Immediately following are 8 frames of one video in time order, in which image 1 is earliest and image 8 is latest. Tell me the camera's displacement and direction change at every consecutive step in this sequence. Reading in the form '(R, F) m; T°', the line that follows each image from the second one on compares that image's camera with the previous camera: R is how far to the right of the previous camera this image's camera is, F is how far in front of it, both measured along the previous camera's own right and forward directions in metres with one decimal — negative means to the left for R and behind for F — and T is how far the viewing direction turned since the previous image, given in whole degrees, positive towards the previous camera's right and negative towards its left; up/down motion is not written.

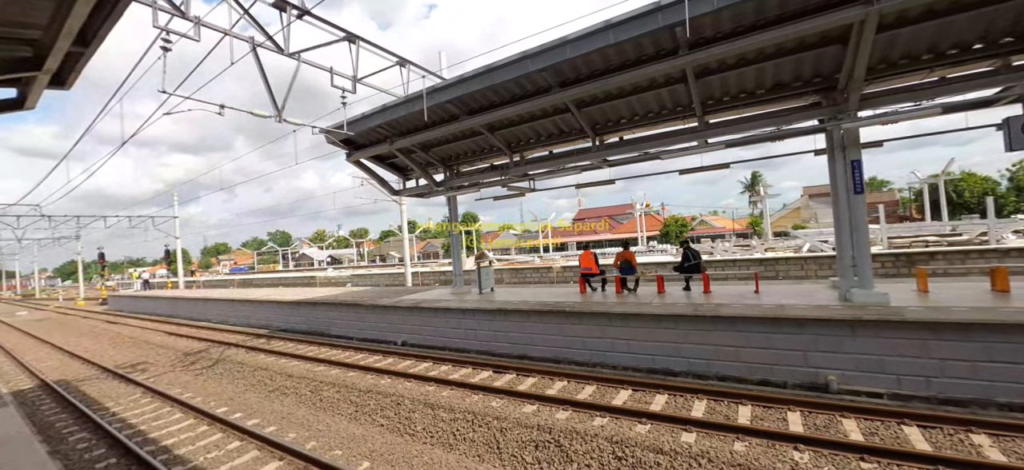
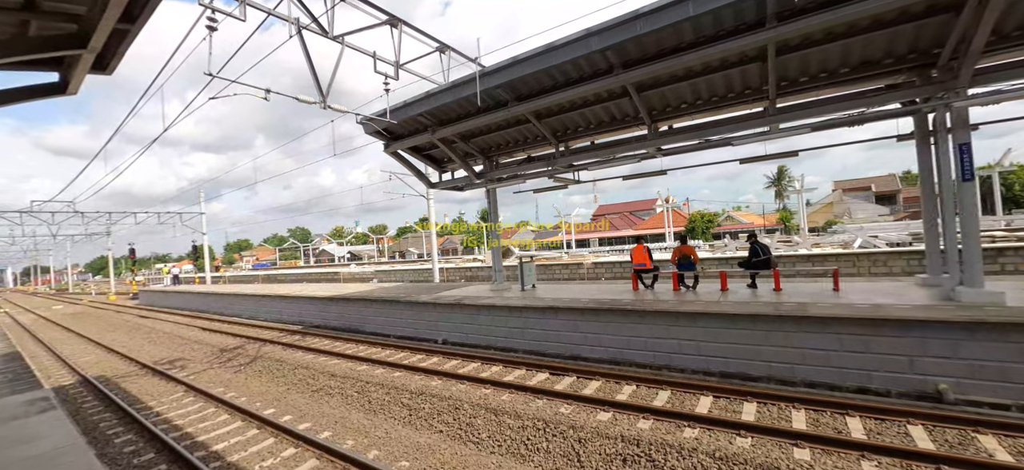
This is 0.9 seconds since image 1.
(-0.7, +0.4) m; -2°
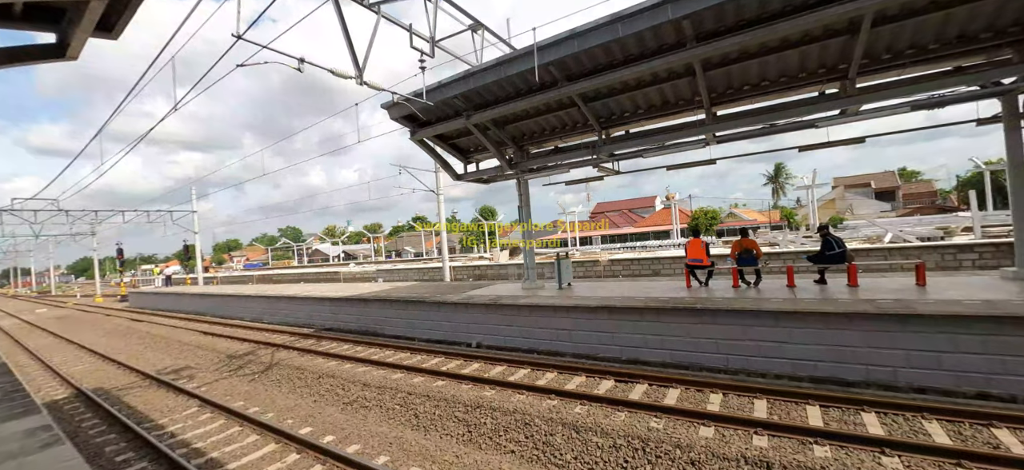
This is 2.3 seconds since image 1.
(-1.0, +0.7) m; +1°
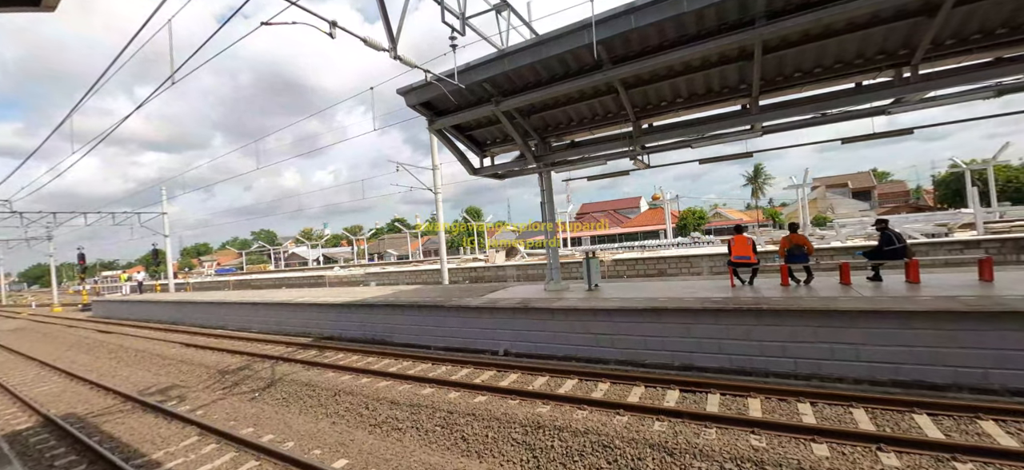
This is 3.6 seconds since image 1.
(-1.0, +0.7) m; +3°
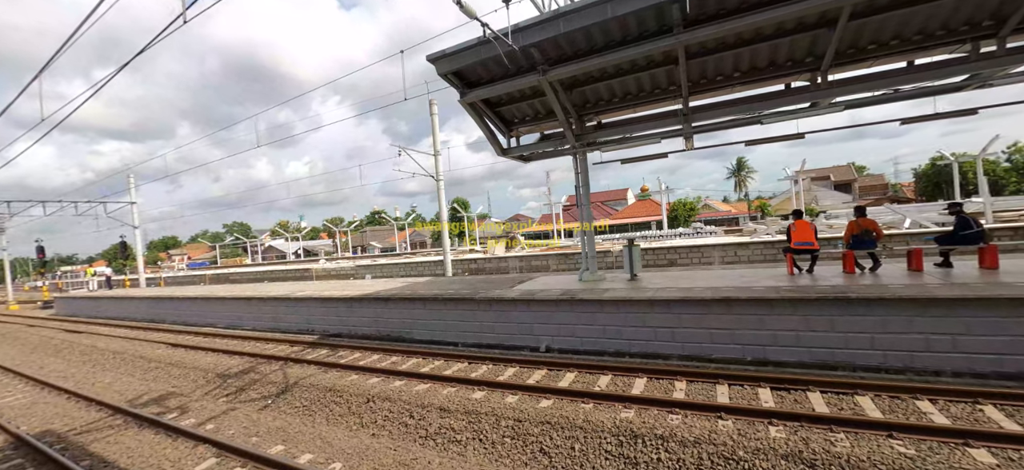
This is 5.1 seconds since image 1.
(-1.1, +0.7) m; +3°
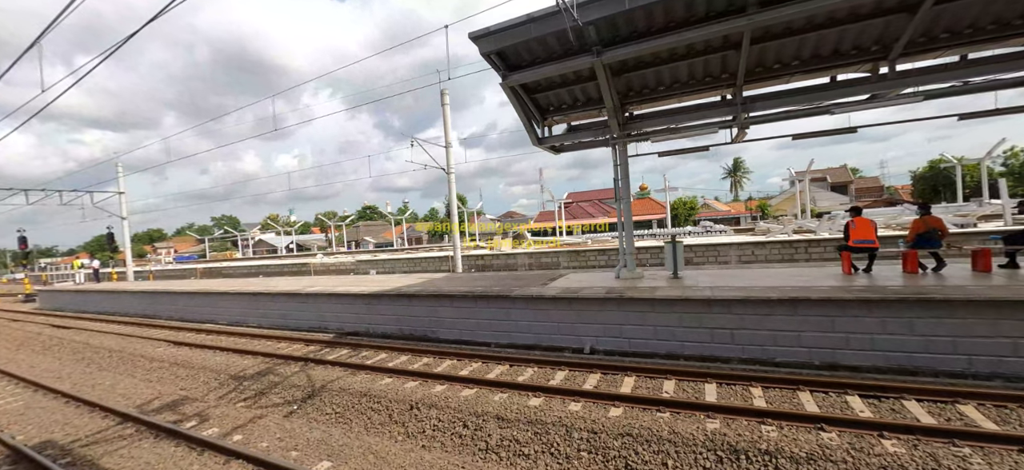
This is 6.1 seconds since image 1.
(-0.9, +0.5) m; +2°
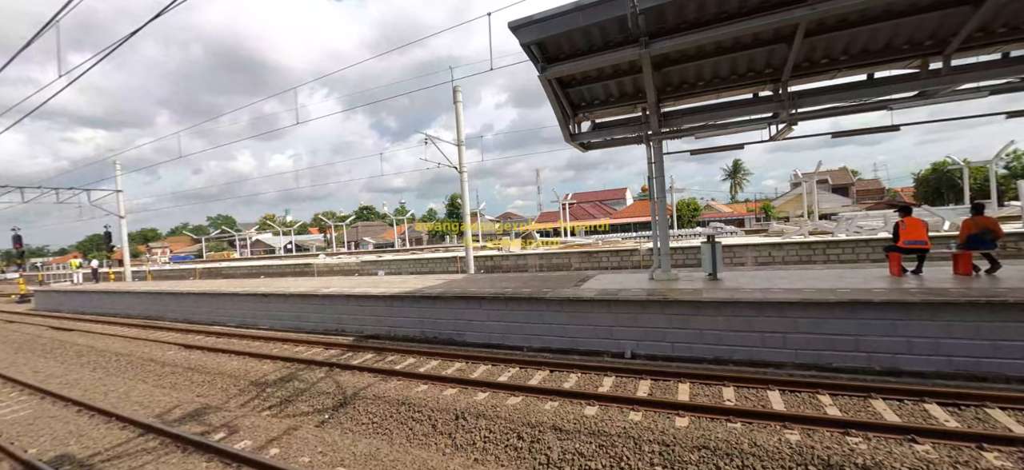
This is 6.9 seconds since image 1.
(-0.7, +0.3) m; +1°
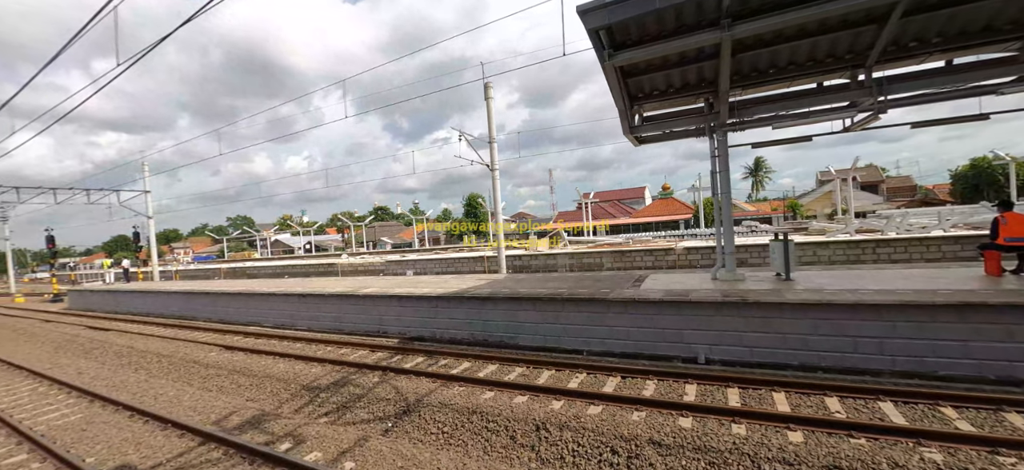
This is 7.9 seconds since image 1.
(-0.8, +0.3) m; -1°
